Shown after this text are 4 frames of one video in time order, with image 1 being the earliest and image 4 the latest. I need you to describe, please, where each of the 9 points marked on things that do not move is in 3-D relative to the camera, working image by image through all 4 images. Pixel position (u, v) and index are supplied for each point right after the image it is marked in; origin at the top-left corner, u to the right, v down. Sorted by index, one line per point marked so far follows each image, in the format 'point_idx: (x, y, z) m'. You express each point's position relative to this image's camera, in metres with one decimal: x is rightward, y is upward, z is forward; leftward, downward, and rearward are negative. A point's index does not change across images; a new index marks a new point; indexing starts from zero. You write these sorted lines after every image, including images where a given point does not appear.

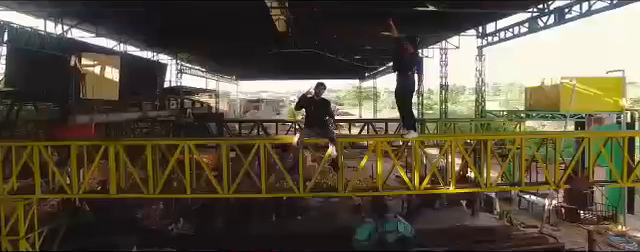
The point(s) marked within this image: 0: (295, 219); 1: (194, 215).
0: (-0.9, -3.2, +19.1) m
1: (-4.1, -3.0, +18.9) m
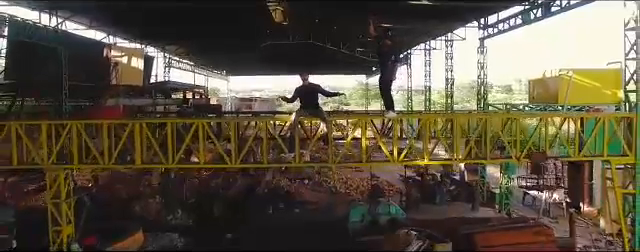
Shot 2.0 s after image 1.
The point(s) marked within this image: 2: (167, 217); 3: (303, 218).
0: (-0.9, -2.9, +19.3) m
1: (-4.2, -2.7, +19.1) m
2: (-4.9, -2.9, +17.9) m
3: (-0.6, -3.0, +18.3) m
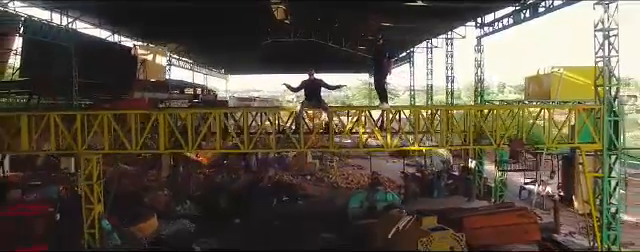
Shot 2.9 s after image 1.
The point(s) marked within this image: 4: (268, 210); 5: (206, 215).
0: (-0.9, -2.8, +20.2) m
1: (-4.1, -2.5, +20.1) m
2: (-4.8, -2.7, +18.8) m
3: (-0.5, -2.8, +19.2) m
4: (-1.7, -2.9, +18.8) m
5: (-3.7, -2.9, +18.3) m
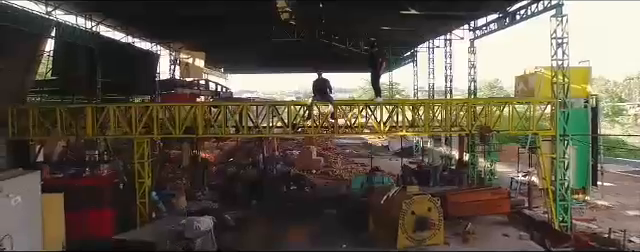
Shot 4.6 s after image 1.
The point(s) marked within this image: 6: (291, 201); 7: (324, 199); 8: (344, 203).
0: (-0.7, -2.6, +22.2) m
1: (-3.9, -2.3, +22.0) m
2: (-4.6, -2.5, +20.8) m
3: (-0.3, -2.6, +21.2) m
4: (-1.6, -2.7, +20.7) m
5: (-3.6, -2.7, +20.3) m
6: (-1.0, -2.7, +19.5) m
7: (+0.1, -2.7, +19.6) m
8: (+0.8, -2.7, +18.8) m
